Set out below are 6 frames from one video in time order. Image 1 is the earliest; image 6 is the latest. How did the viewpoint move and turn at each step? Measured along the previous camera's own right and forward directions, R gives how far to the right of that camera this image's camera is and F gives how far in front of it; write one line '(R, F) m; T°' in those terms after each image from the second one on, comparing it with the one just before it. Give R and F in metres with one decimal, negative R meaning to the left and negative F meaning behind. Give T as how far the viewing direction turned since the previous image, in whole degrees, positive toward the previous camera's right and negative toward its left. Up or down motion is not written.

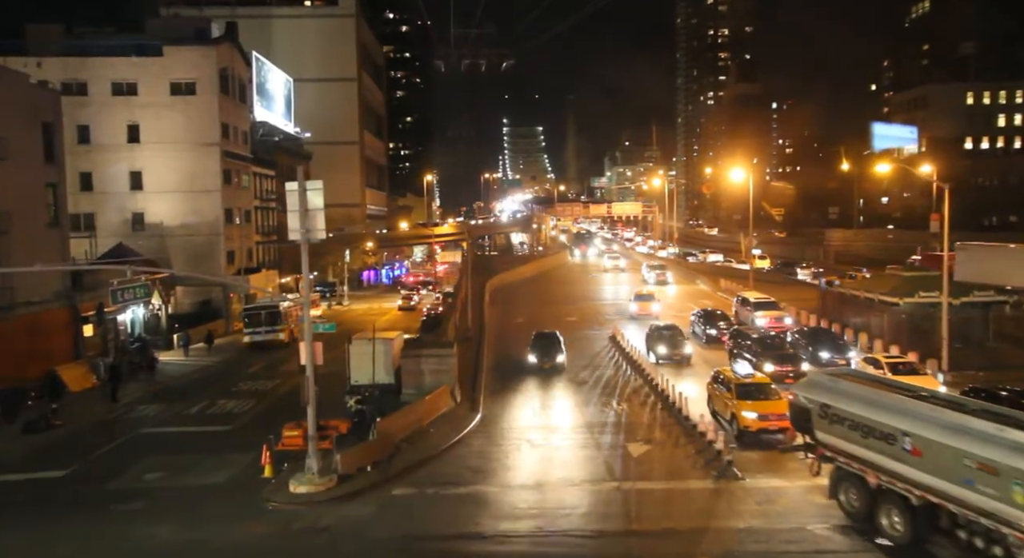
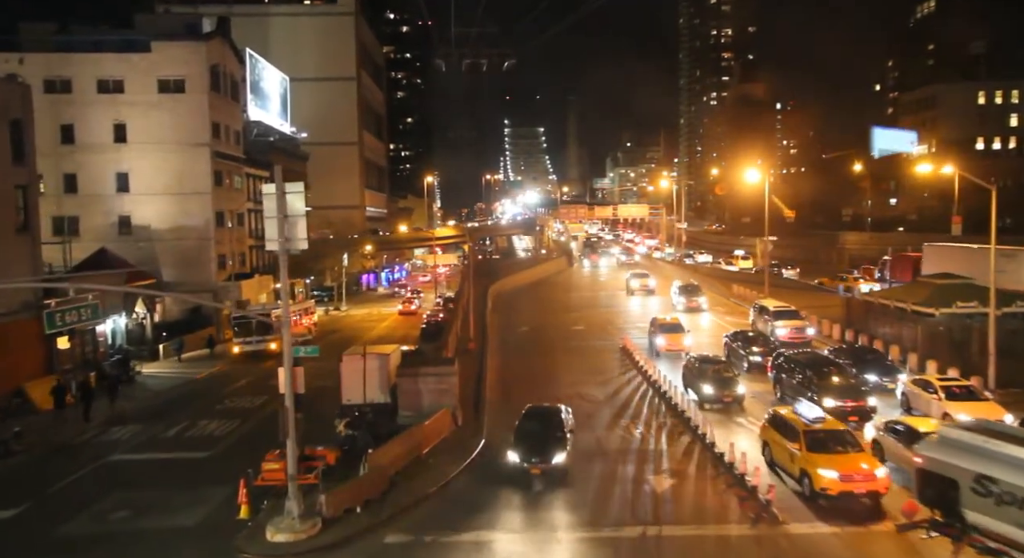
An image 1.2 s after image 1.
(-0.2, +2.3) m; 0°
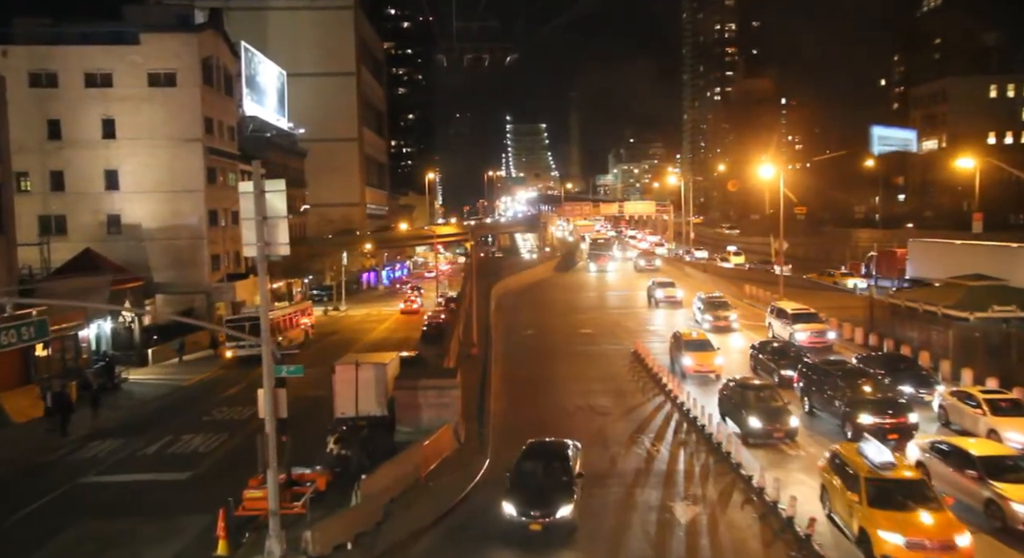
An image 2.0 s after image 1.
(-0.1, +1.8) m; 0°
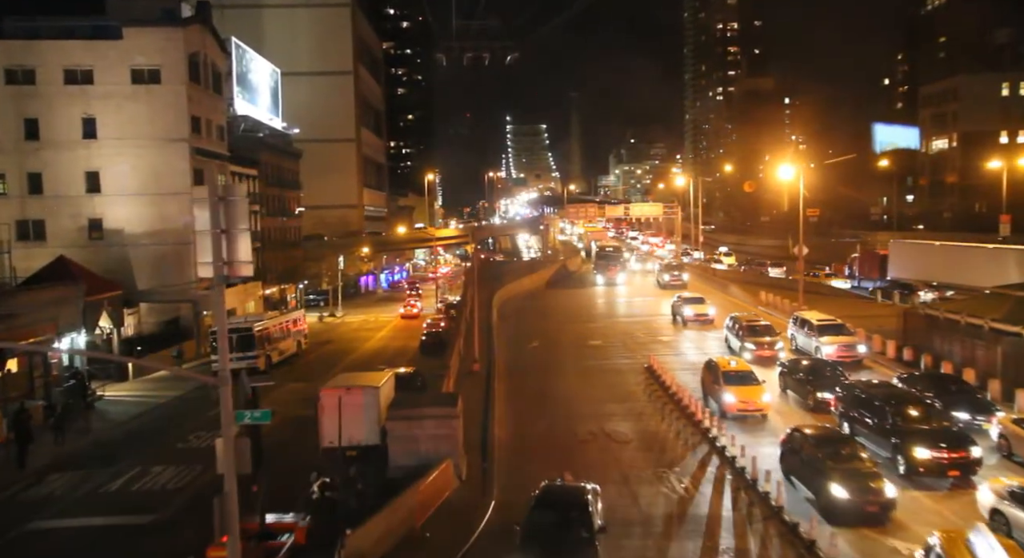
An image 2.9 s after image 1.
(-0.2, +2.5) m; 0°
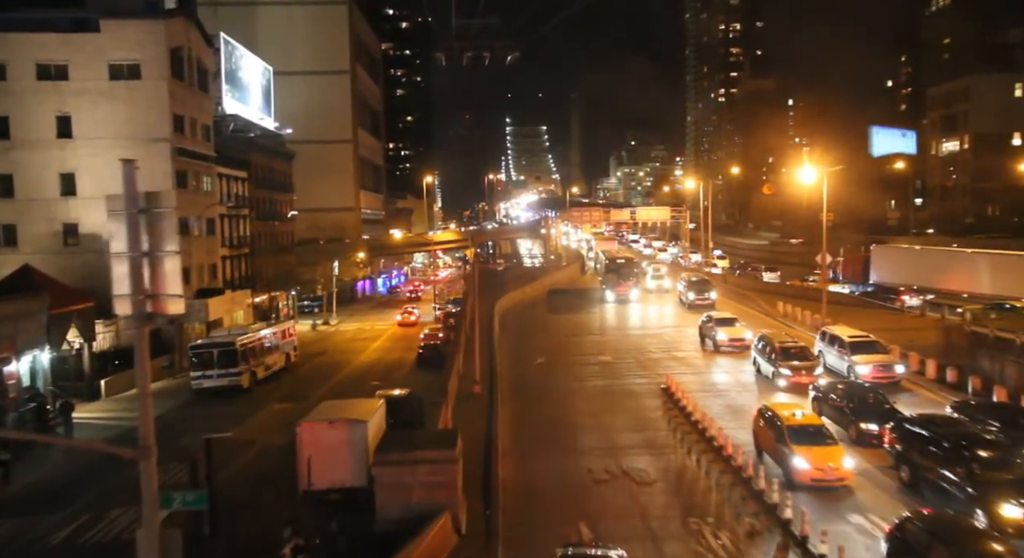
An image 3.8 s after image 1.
(-0.2, +2.8) m; 0°
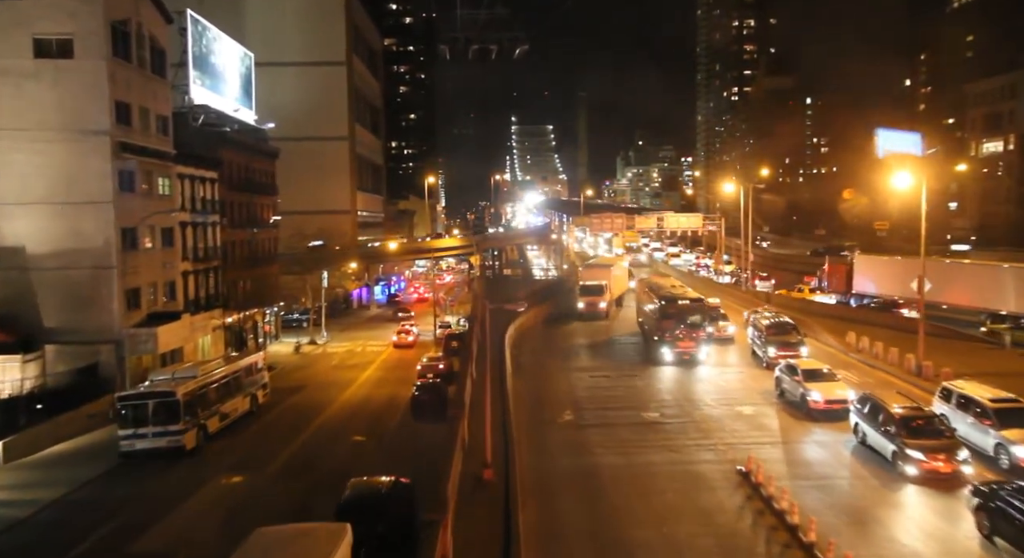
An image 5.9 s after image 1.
(-0.6, +7.8) m; 0°
